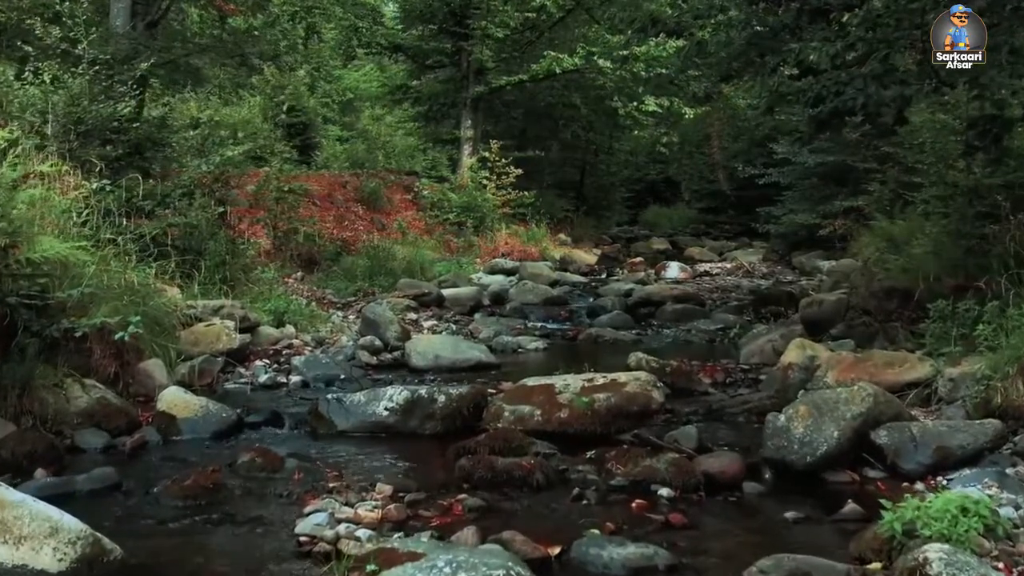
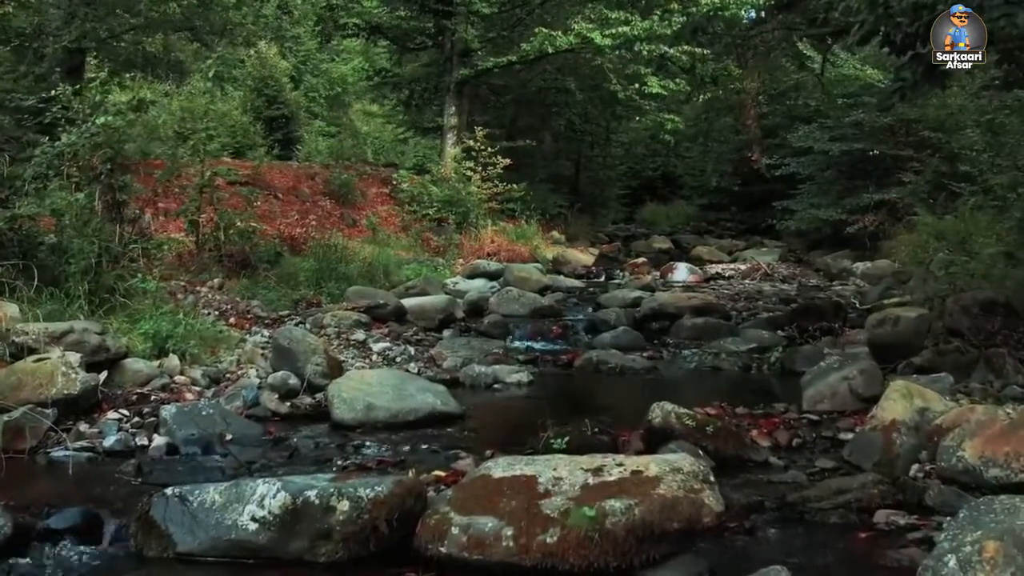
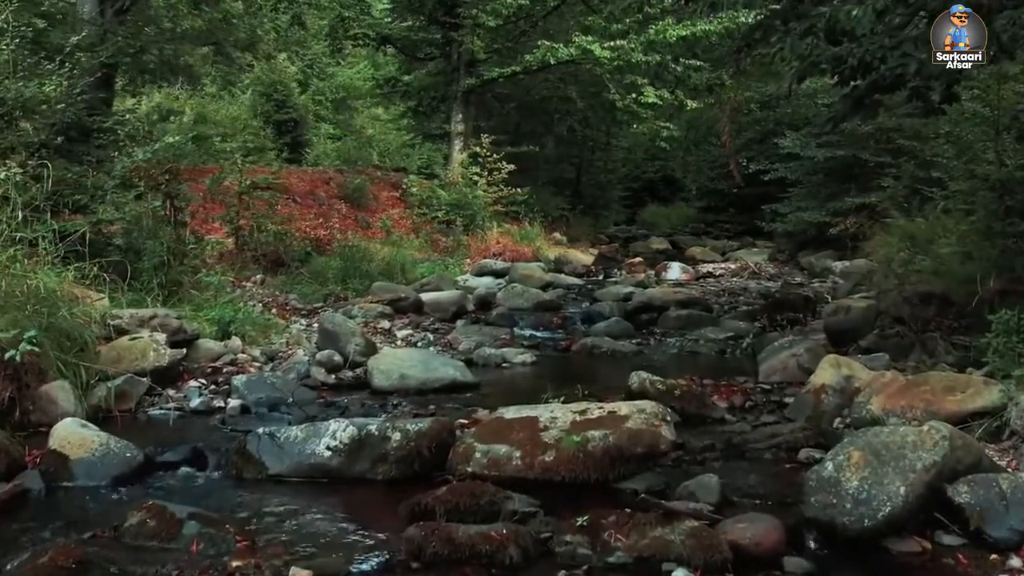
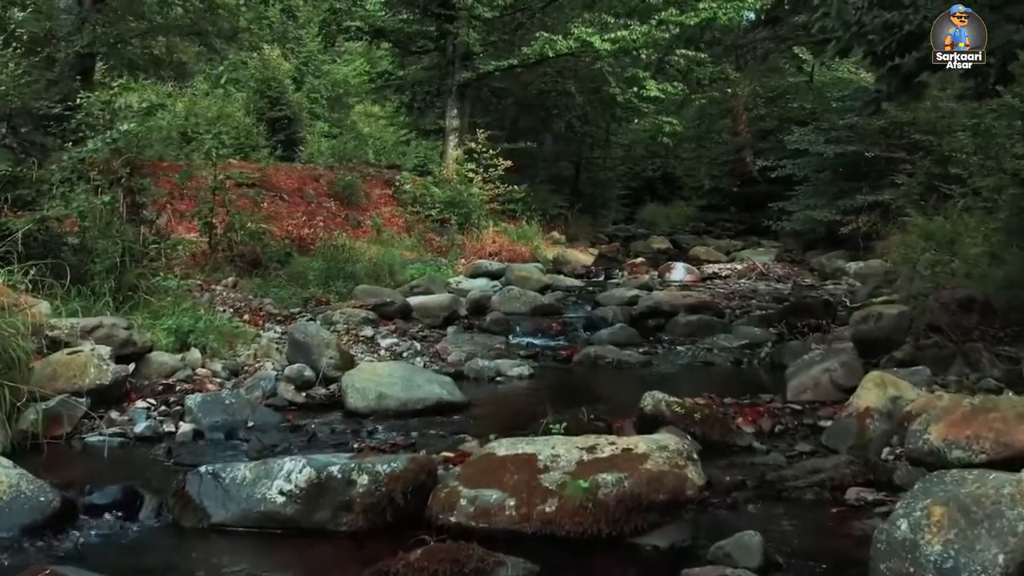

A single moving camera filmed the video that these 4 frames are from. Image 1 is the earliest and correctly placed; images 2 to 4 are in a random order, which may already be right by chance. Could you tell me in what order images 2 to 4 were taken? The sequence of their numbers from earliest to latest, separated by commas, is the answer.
3, 4, 2
